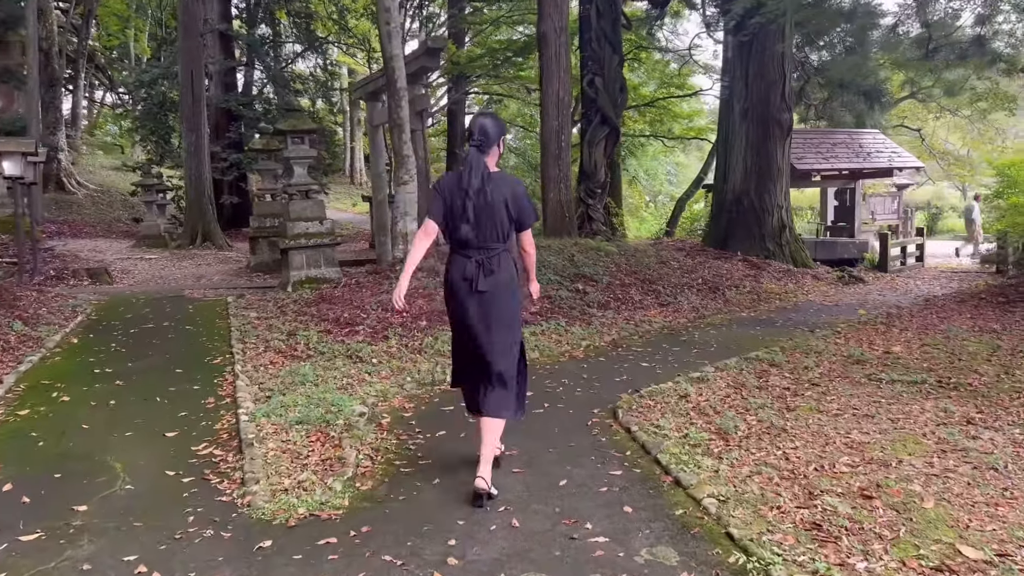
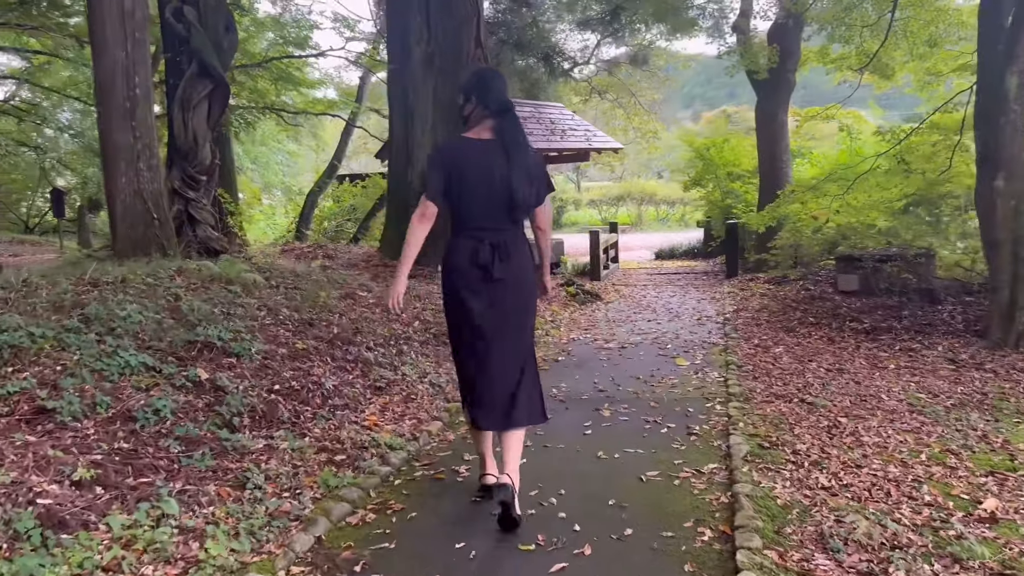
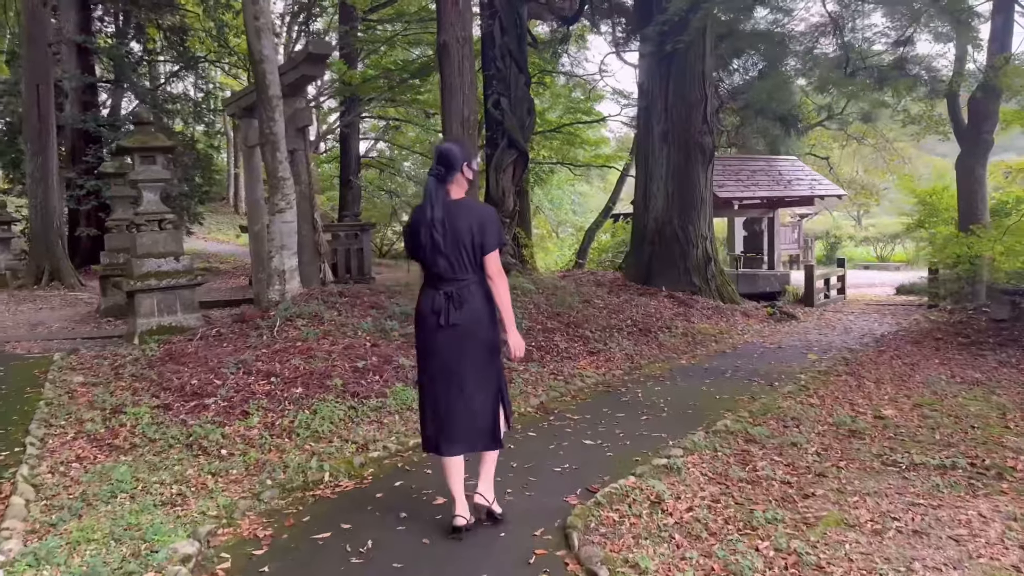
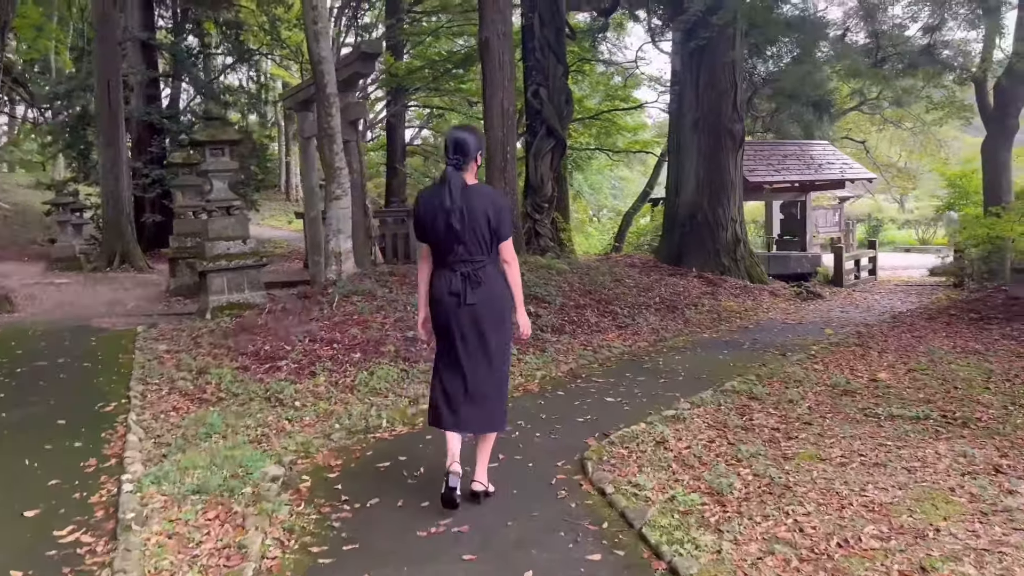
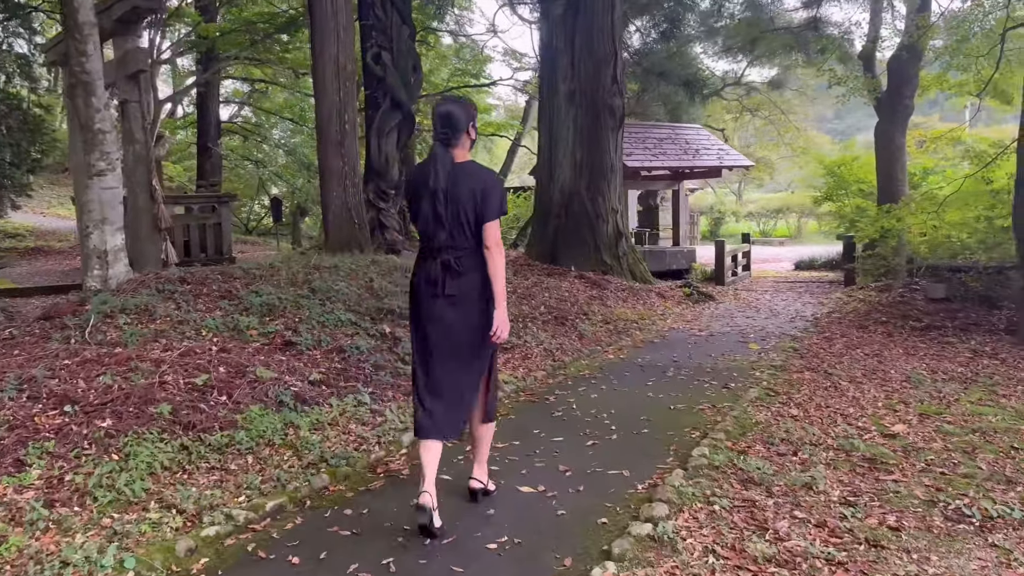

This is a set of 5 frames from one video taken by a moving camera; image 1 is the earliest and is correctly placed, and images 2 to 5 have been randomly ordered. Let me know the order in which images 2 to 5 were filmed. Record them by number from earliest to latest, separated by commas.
4, 3, 5, 2
